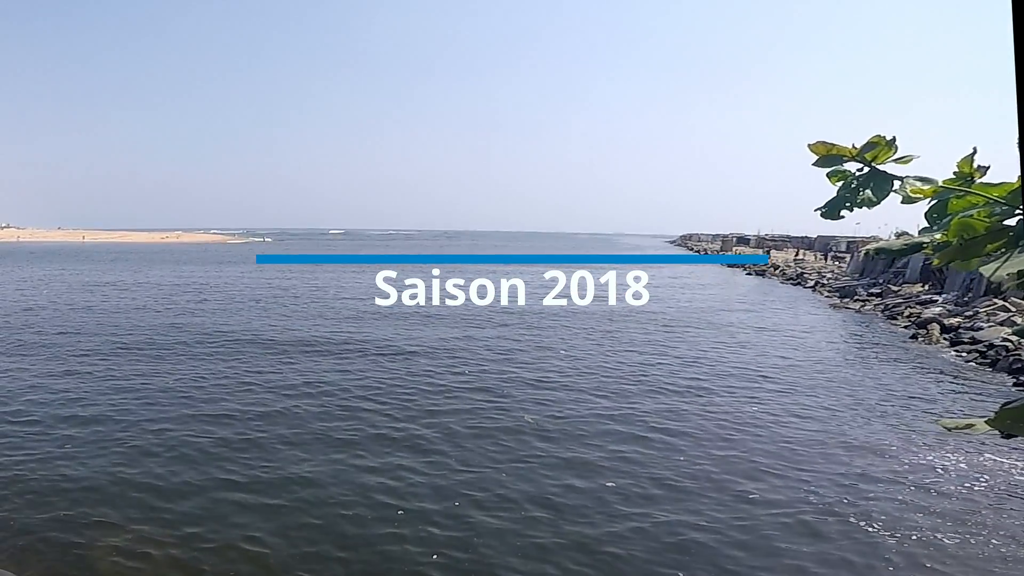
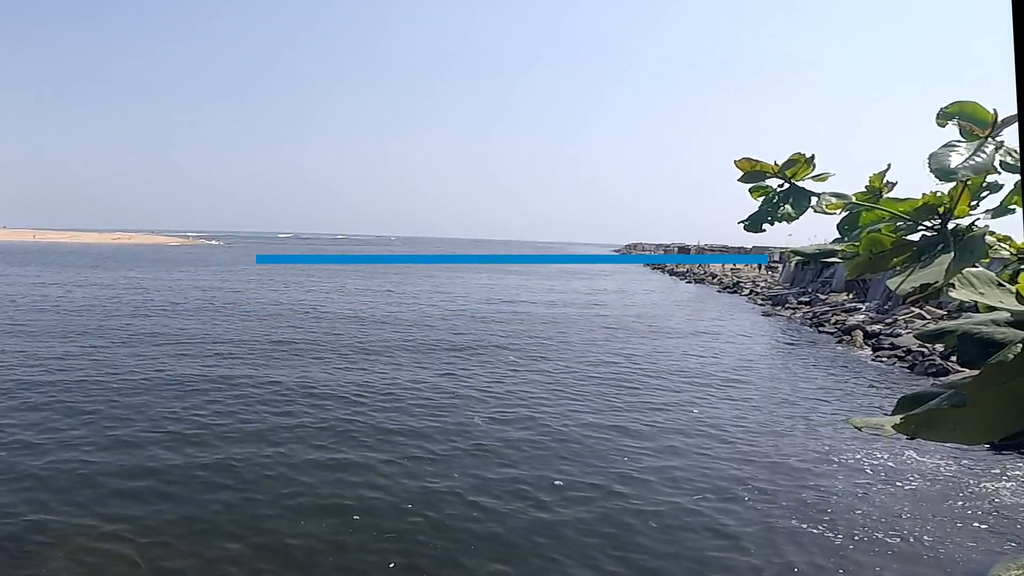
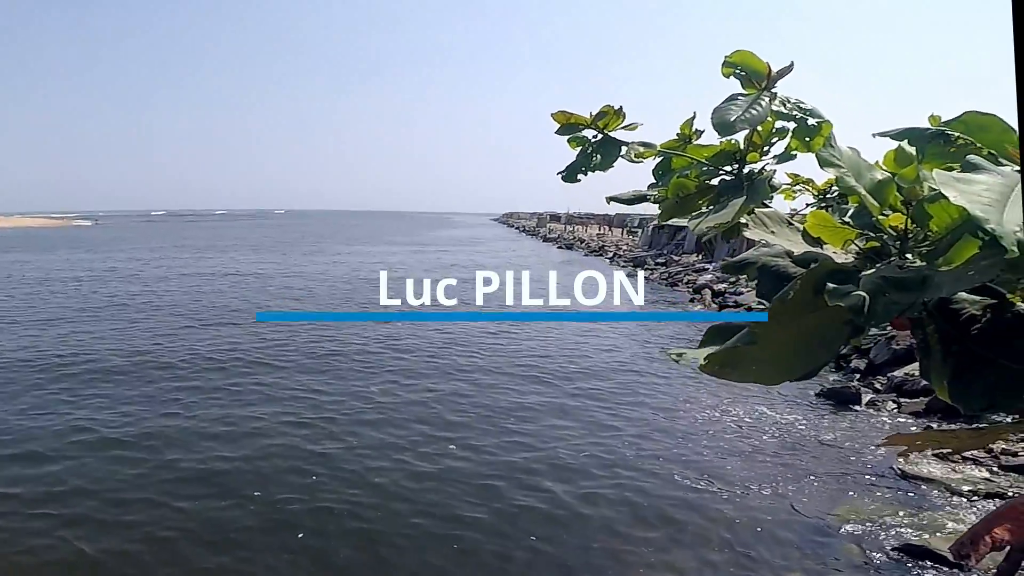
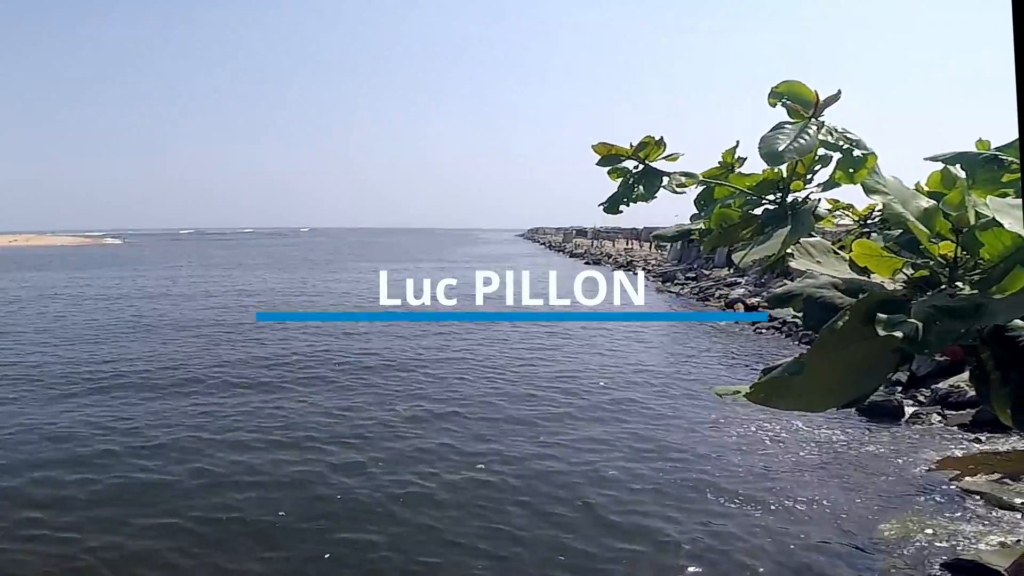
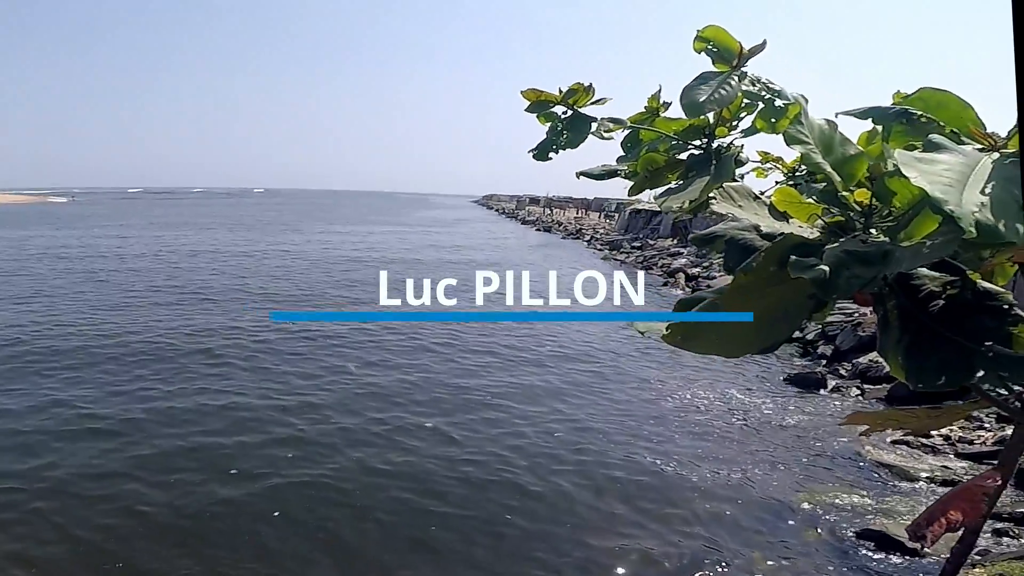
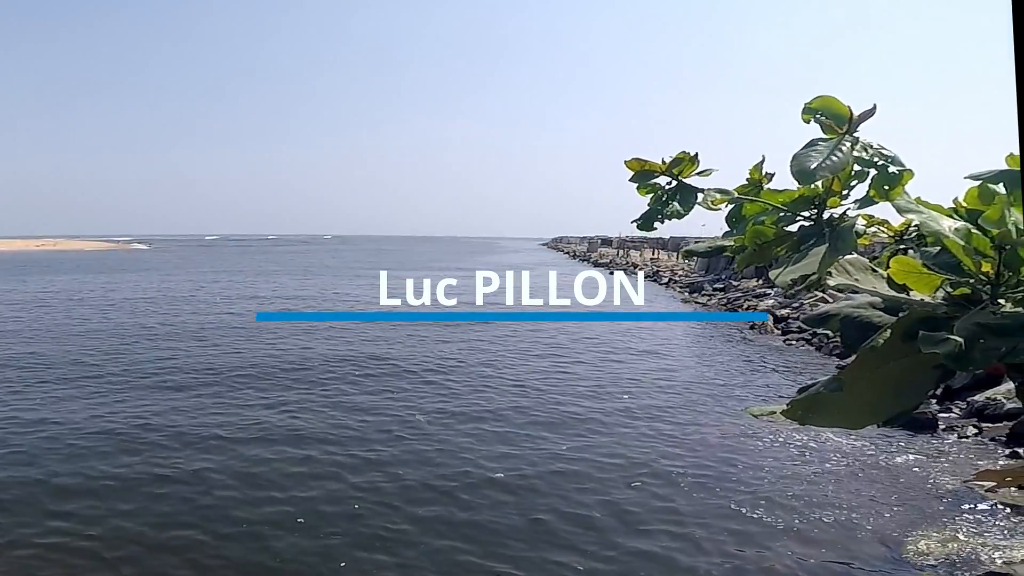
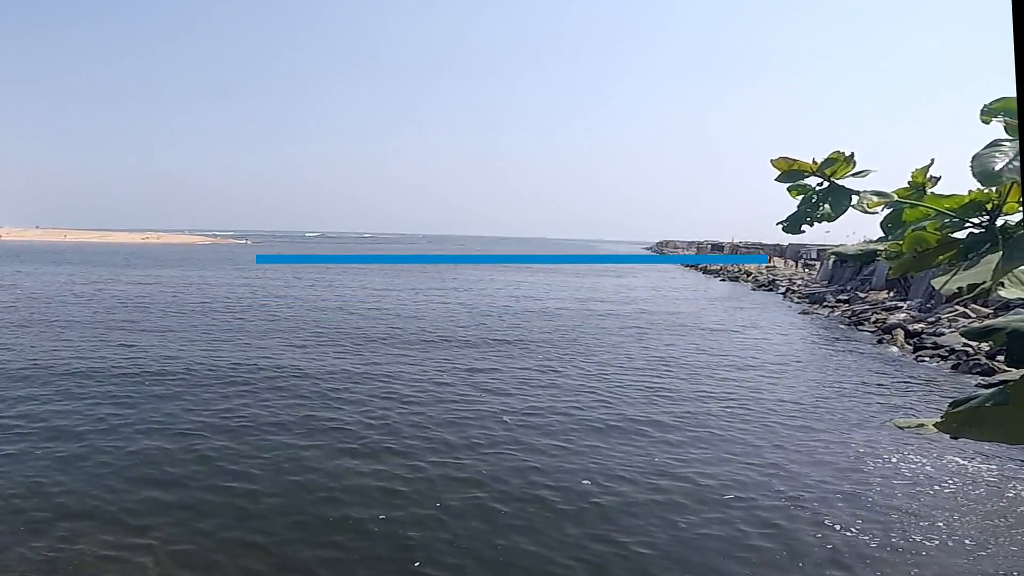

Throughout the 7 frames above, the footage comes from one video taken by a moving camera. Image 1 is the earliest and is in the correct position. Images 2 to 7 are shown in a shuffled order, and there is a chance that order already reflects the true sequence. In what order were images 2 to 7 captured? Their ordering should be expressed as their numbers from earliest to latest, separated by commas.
7, 2, 6, 4, 3, 5
